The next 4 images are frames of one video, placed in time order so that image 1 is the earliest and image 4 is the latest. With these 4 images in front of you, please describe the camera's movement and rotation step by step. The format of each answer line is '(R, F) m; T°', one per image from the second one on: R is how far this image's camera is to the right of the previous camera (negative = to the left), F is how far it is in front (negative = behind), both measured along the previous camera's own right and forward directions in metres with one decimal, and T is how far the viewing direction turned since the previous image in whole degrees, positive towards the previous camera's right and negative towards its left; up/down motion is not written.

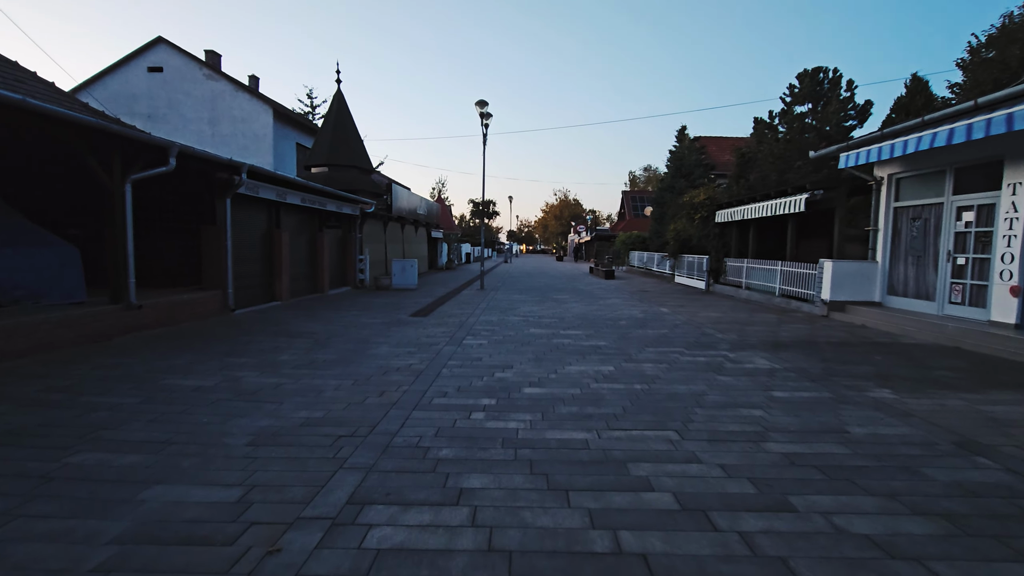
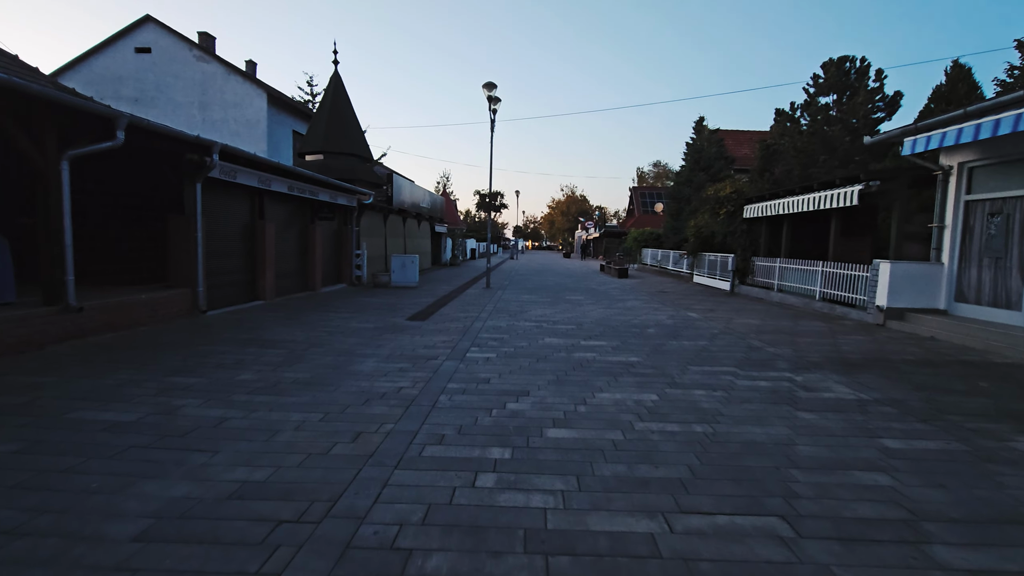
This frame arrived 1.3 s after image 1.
(-0.1, +1.5) m; -1°
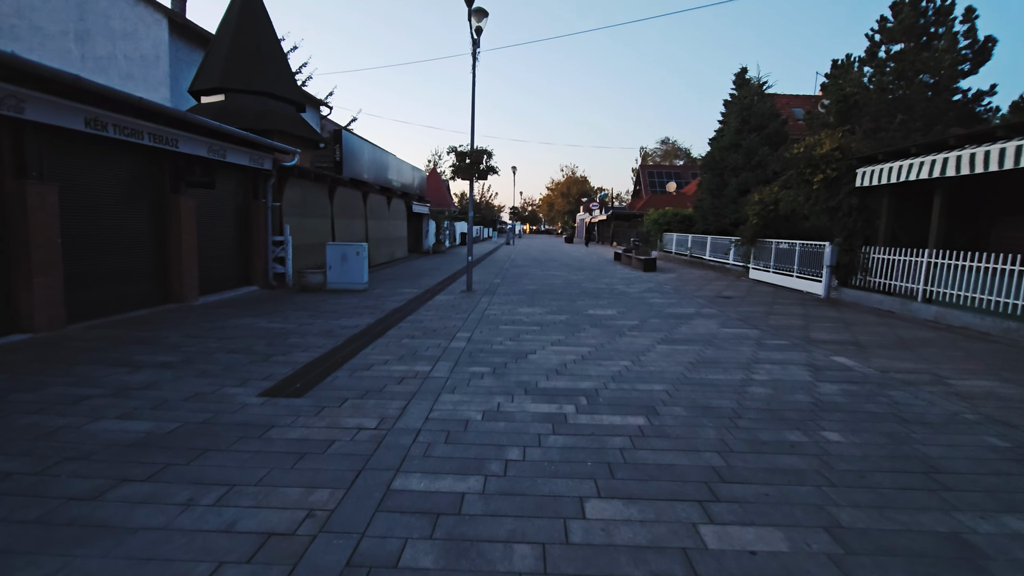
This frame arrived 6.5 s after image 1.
(+0.1, +5.9) m; 0°
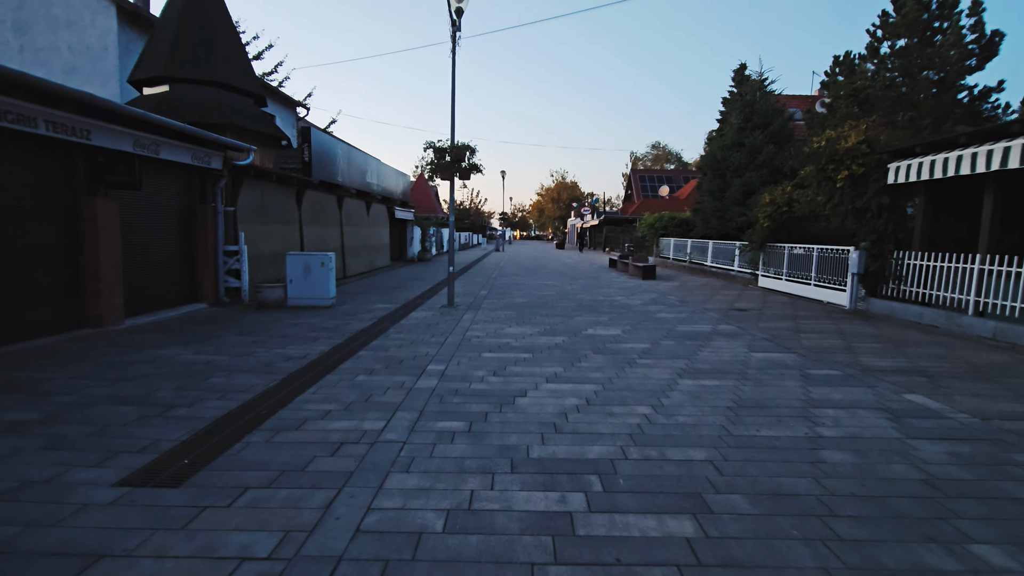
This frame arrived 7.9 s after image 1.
(+0.1, +1.5) m; +1°
